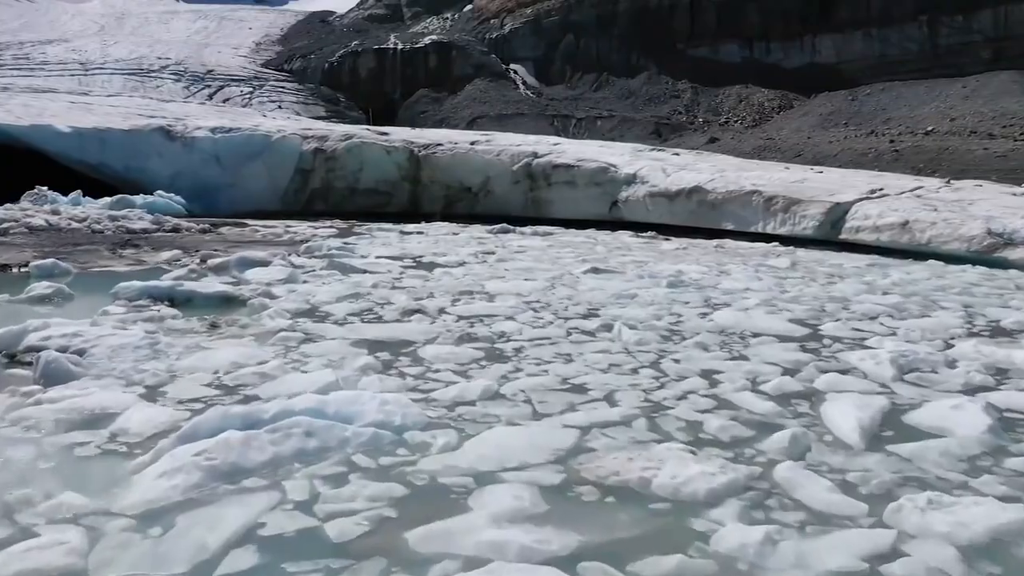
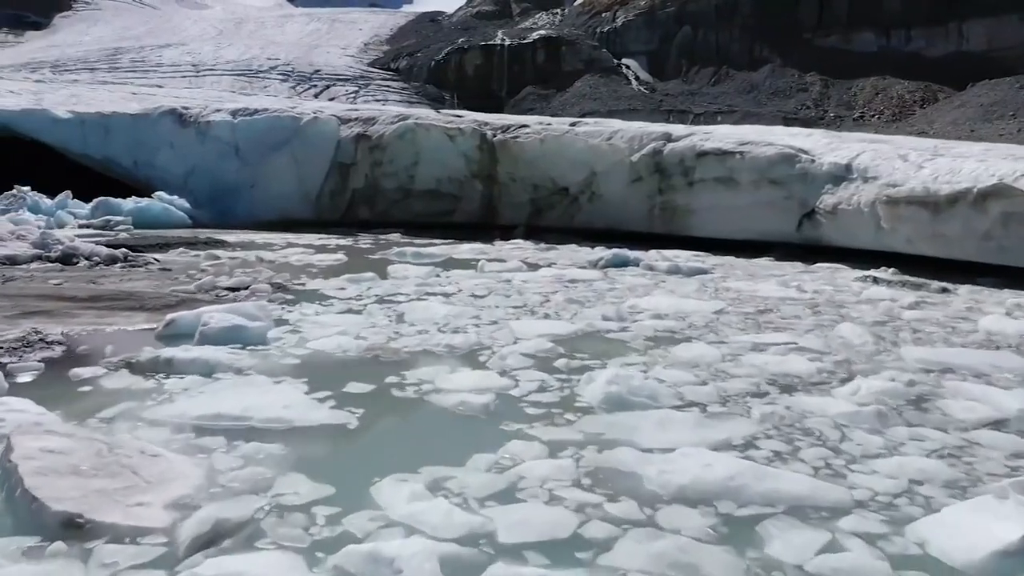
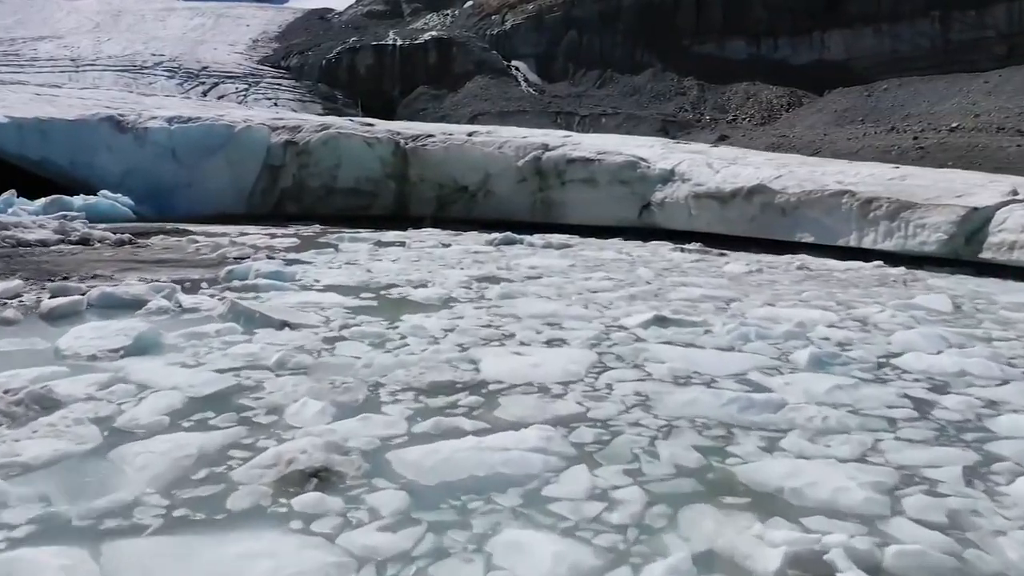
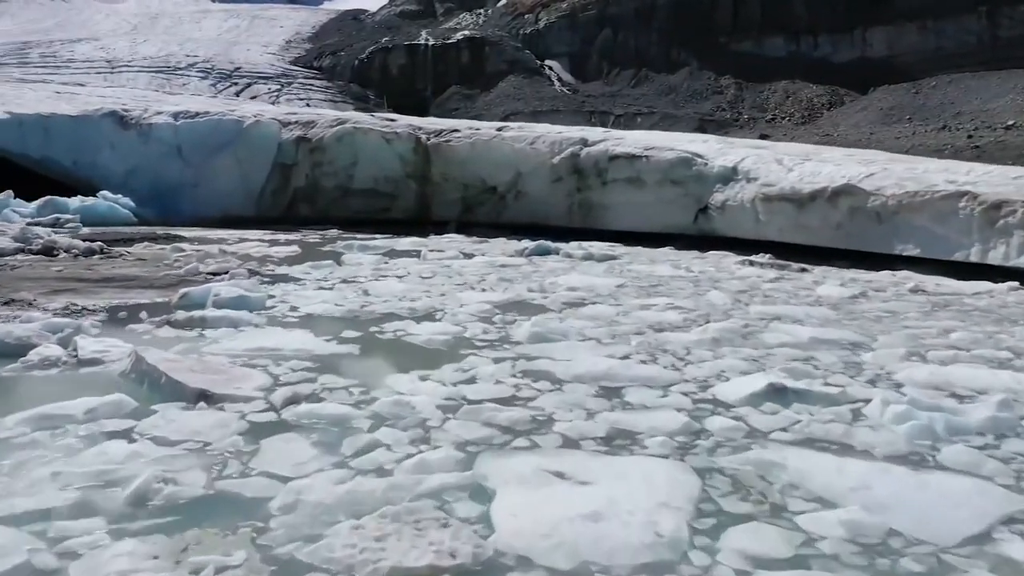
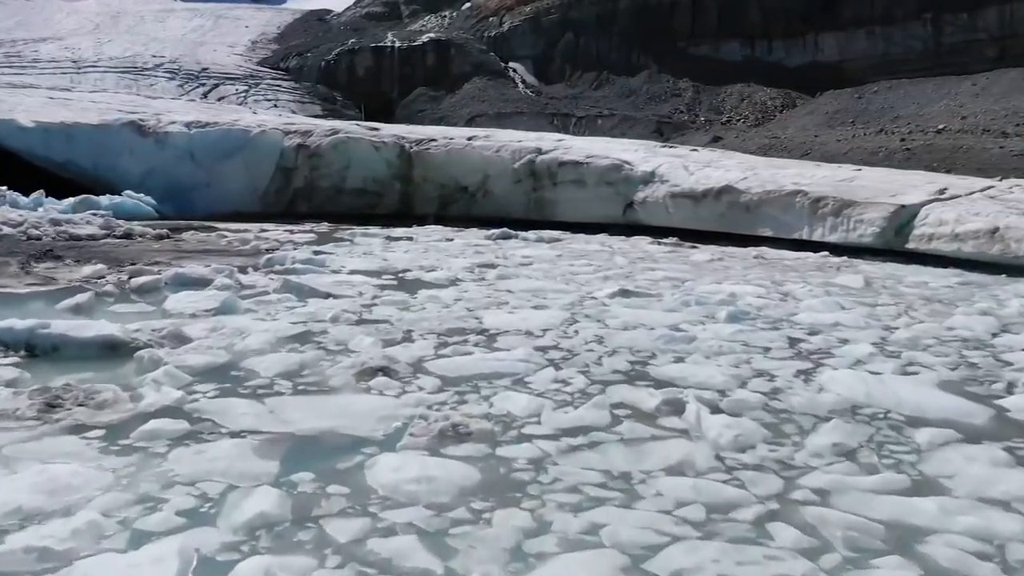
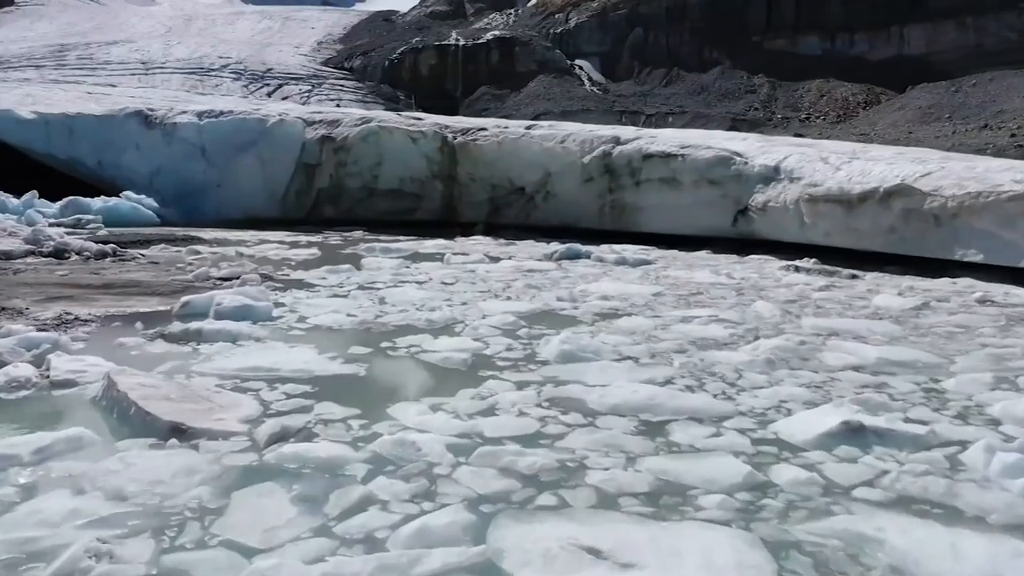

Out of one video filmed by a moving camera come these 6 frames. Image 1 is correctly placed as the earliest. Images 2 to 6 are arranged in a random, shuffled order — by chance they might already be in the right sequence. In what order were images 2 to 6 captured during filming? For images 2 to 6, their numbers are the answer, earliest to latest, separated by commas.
5, 3, 4, 6, 2
